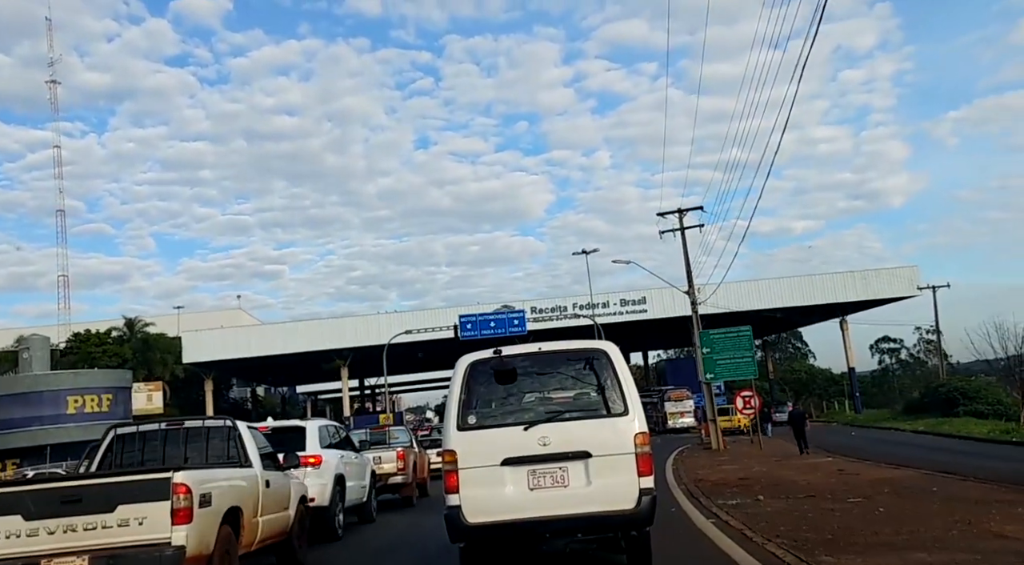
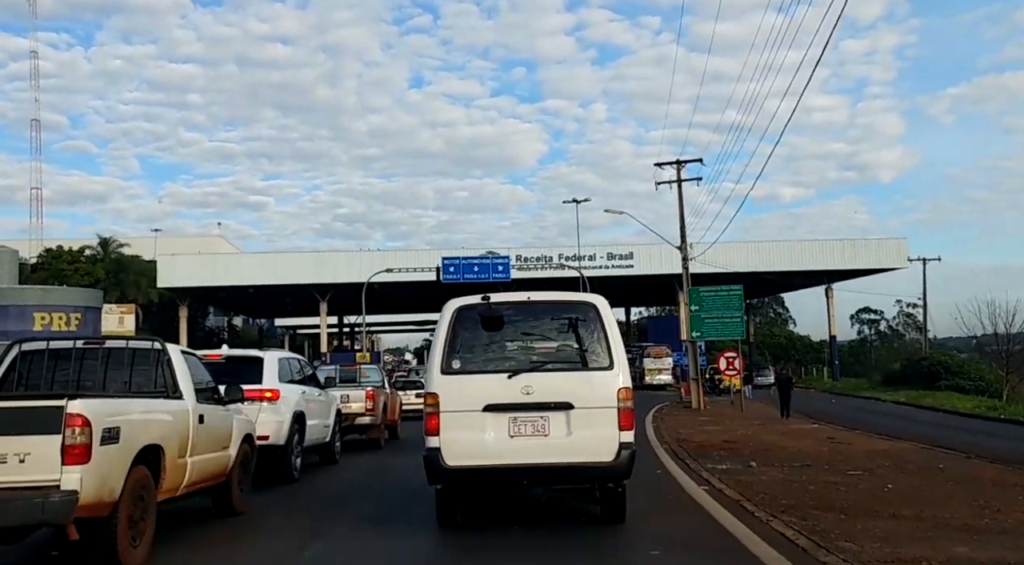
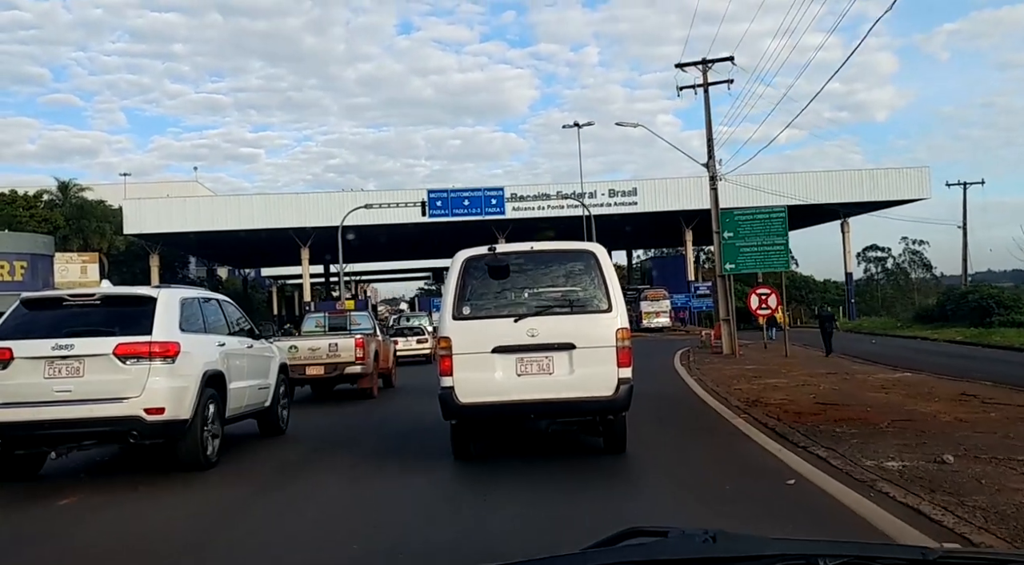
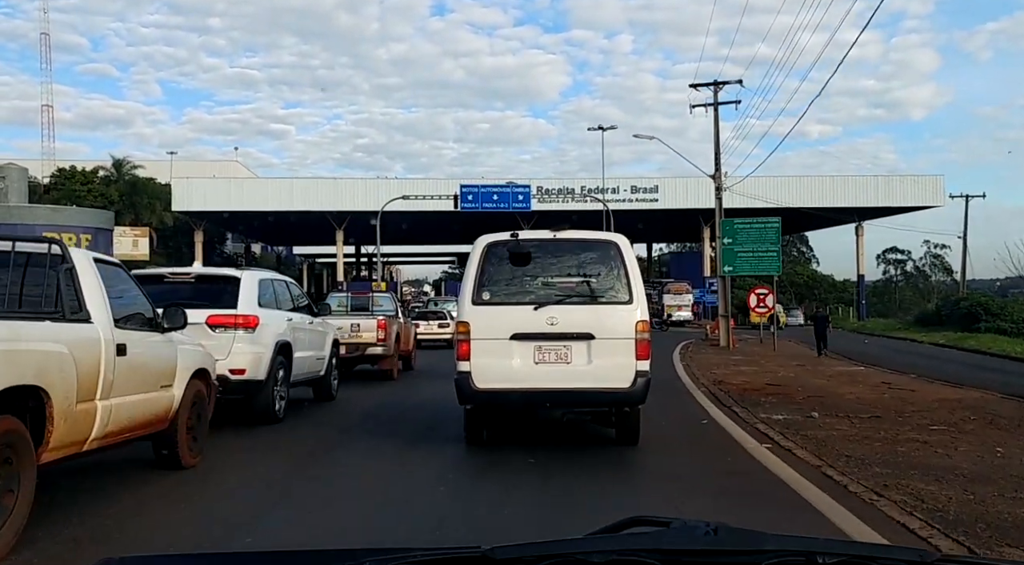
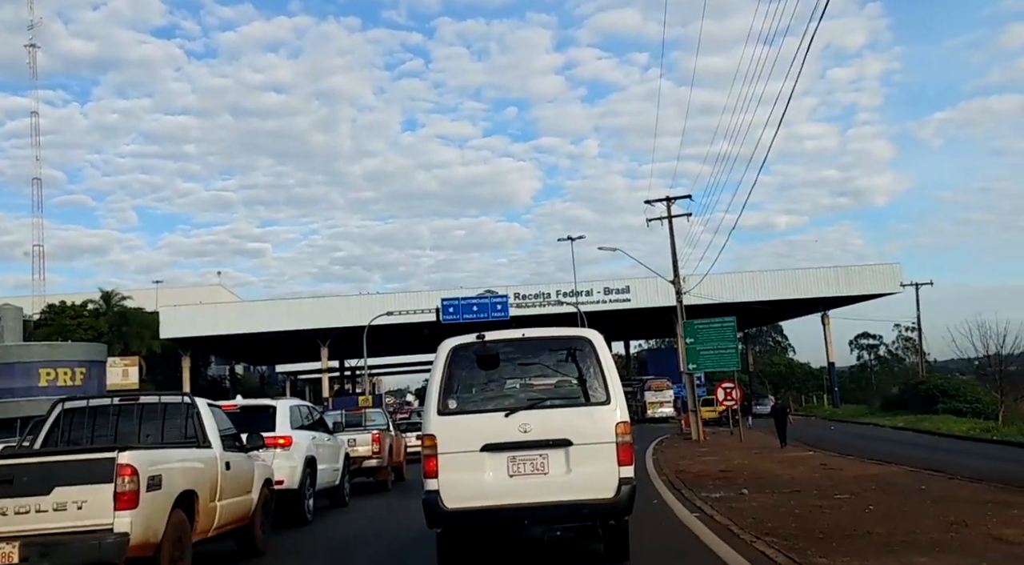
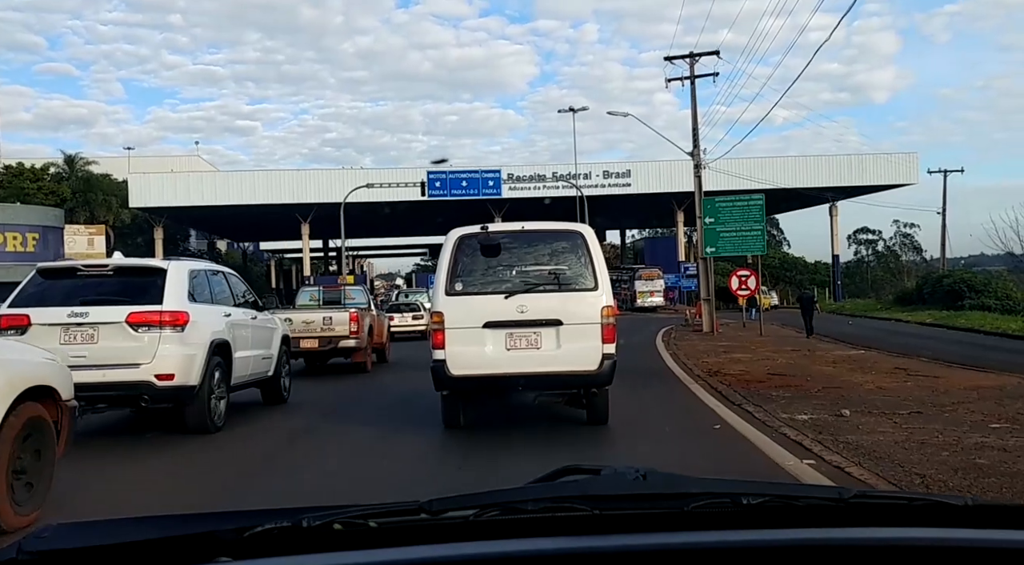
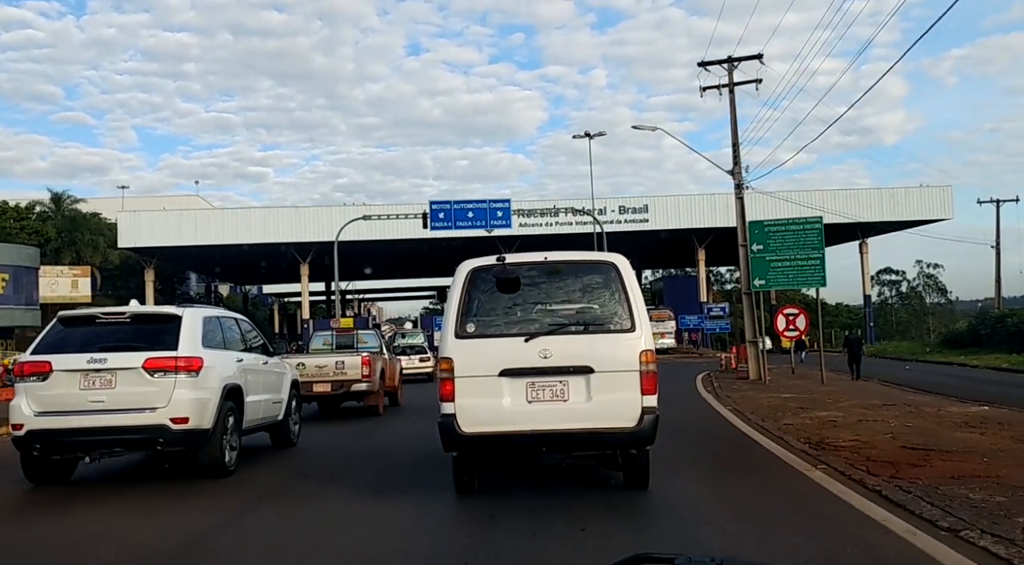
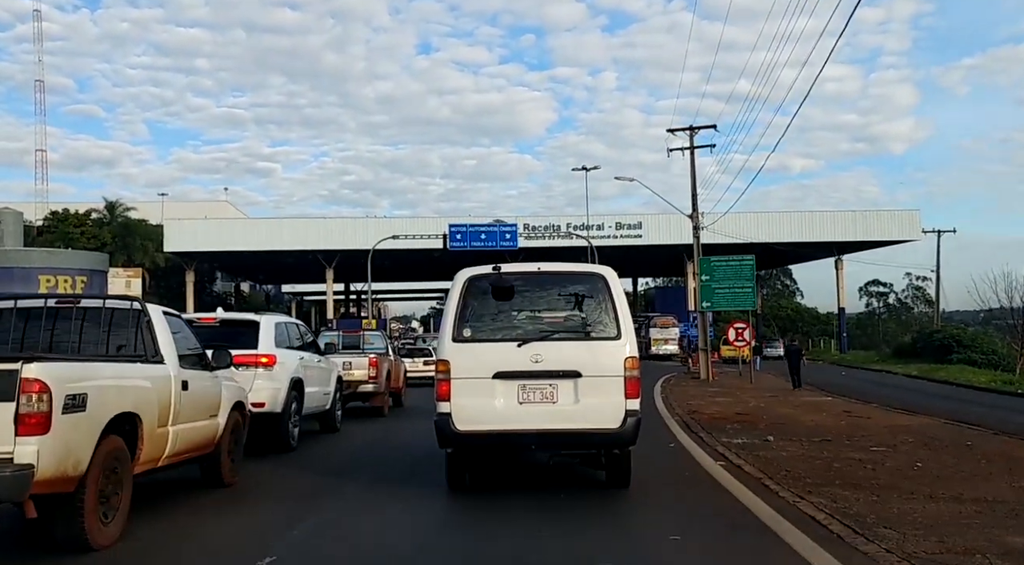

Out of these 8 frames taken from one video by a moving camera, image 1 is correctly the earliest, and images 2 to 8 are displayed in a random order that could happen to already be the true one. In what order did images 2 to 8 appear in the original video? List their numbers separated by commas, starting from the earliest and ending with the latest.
5, 2, 8, 4, 6, 3, 7
